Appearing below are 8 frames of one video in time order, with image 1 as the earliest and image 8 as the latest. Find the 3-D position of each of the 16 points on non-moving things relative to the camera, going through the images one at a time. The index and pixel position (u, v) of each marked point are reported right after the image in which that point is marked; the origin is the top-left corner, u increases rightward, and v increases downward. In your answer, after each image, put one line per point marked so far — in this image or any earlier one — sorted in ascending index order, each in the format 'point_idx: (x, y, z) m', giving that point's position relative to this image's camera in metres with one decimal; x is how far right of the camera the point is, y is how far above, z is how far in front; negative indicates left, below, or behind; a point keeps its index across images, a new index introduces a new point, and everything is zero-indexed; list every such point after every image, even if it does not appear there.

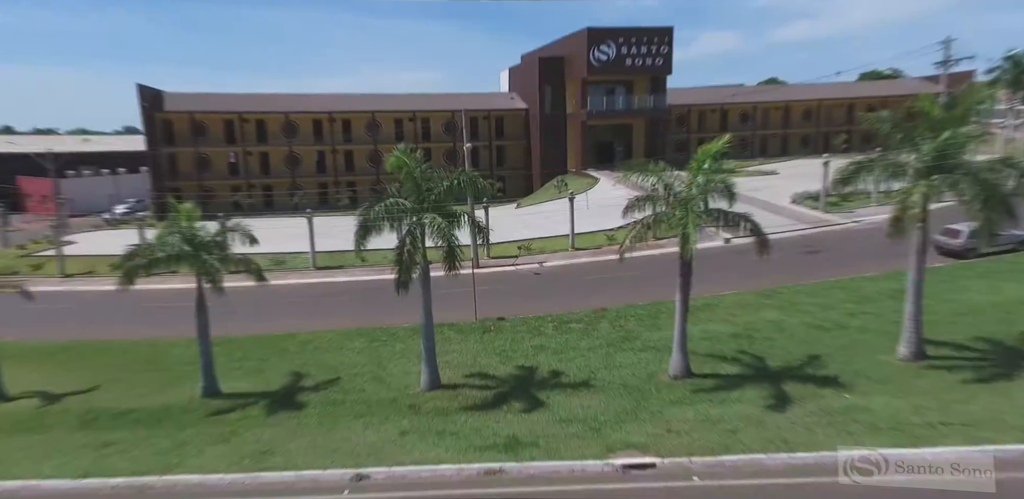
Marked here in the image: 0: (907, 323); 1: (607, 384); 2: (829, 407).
0: (+10.3, -1.9, +16.5) m
1: (+2.6, -3.7, +17.2) m
2: (+7.4, -3.5, +14.9) m
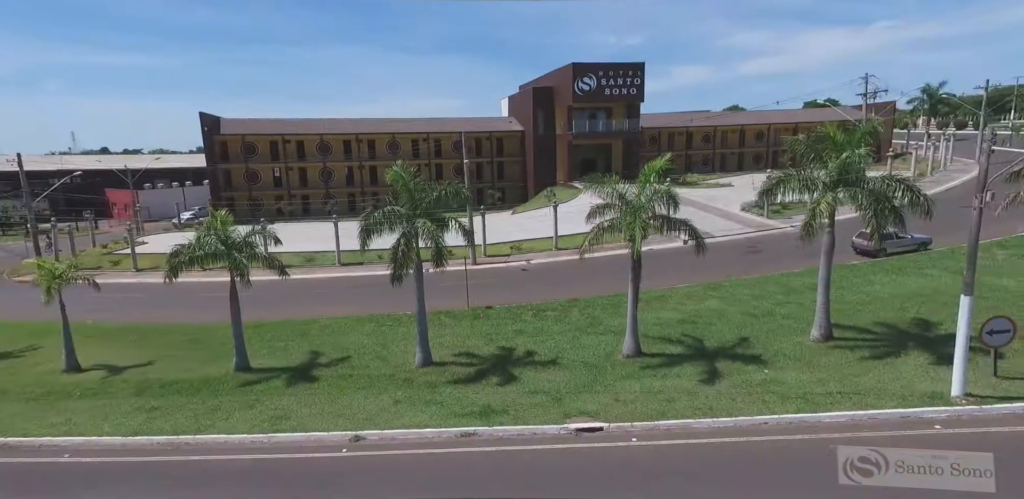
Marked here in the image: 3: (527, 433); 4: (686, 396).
0: (+9.7, -1.9, +19.6) m
1: (+1.9, -3.6, +20.4) m
2: (+6.7, -3.5, +18.0) m
3: (+0.3, -4.4, +15.4) m
4: (+4.5, -3.9, +16.6) m
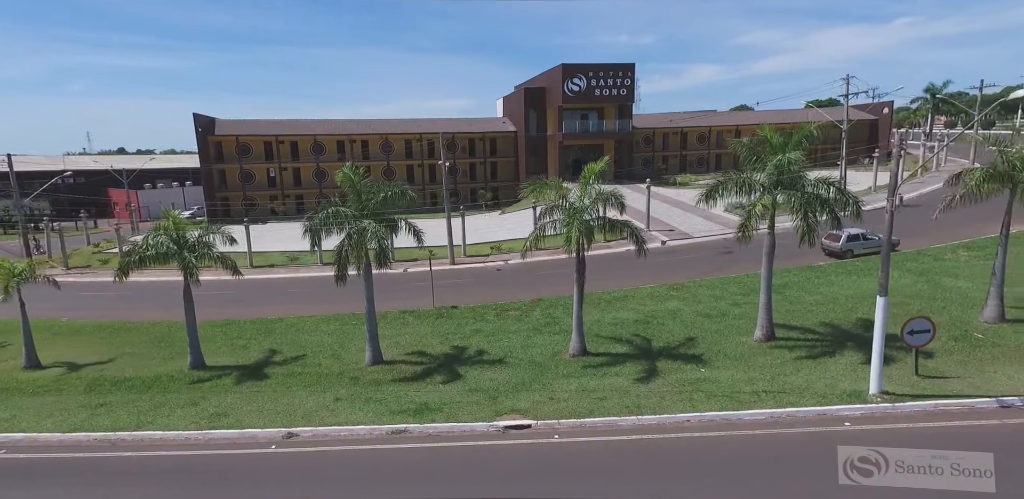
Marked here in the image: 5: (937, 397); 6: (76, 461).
0: (+8.0, -2.0, +19.9) m
1: (+0.2, -3.7, +20.8) m
2: (+4.9, -3.6, +18.4) m
3: (-1.4, -4.5, +15.8) m
4: (+2.8, -3.9, +17.0) m
5: (+9.9, -3.5, +15.0) m
6: (-10.0, -4.8, +14.5) m
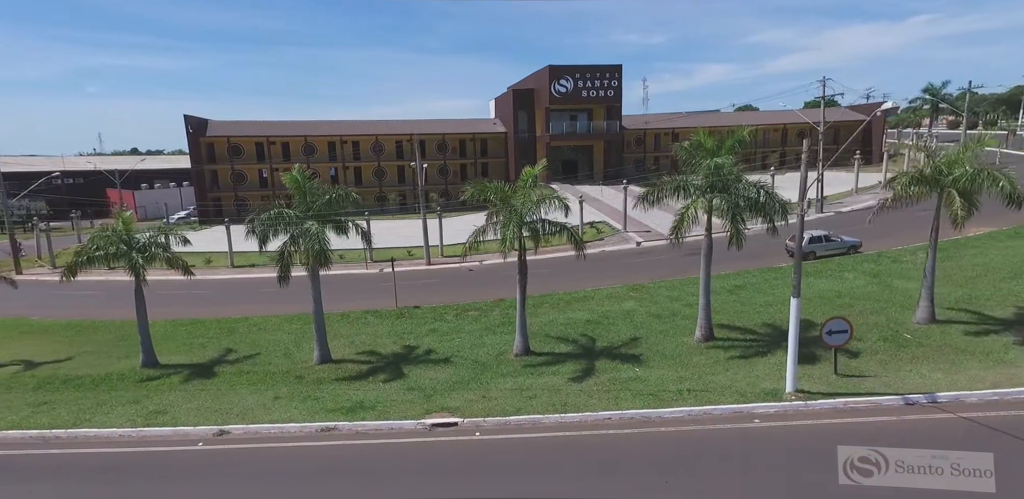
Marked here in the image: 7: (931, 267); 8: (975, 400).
0: (+6.1, -2.0, +20.3) m
1: (-1.7, -3.7, +21.1) m
2: (+3.1, -3.6, +18.7) m
3: (-3.3, -4.5, +16.2) m
4: (+0.9, -4.0, +17.3) m
5: (+8.0, -3.5, +15.4) m
6: (-11.8, -4.9, +14.9) m
7: (+12.8, -0.6, +19.5) m
8: (+10.6, -3.4, +14.7) m
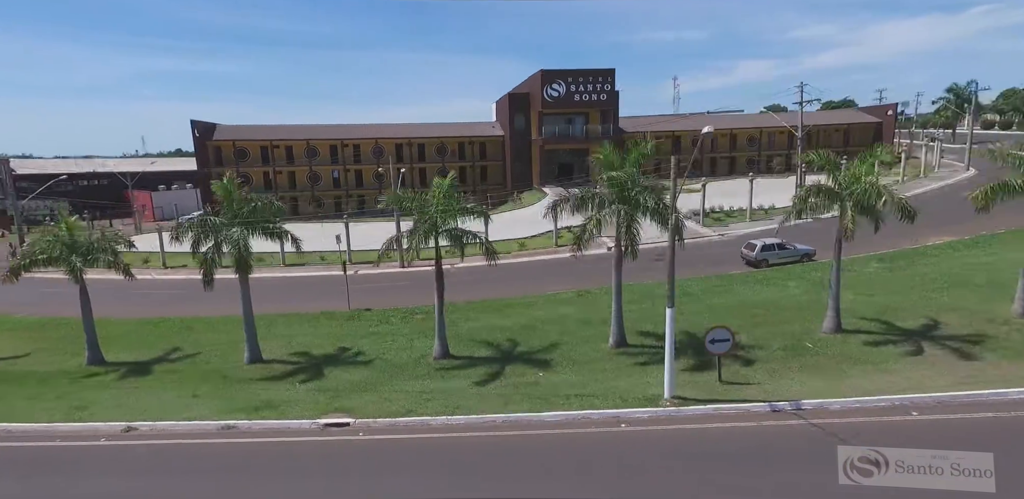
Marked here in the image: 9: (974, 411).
0: (+3.4, -2.3, +20.7) m
1: (-4.4, -3.9, +21.9) m
2: (+0.3, -3.9, +19.3) m
3: (-6.2, -4.7, +16.9) m
4: (-2.0, -4.2, +18.0) m
5: (+5.1, -3.8, +15.8) m
6: (-14.8, -5.0, +16.0) m
7: (+10.0, -0.9, +19.7) m
8: (+7.7, -3.7, +15.0) m
9: (+10.4, -3.6, +14.3) m
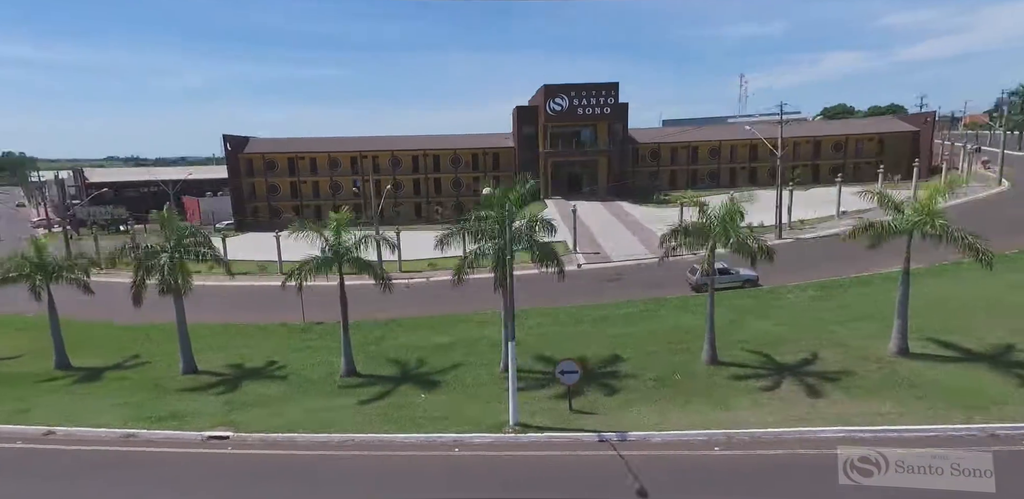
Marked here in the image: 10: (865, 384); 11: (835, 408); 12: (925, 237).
0: (-0.2, -3.3, +21.8) m
1: (-7.9, -4.8, +23.6) m
2: (-3.4, -4.8, +20.6) m
3: (-10.1, -5.5, +18.8) m
4: (-5.7, -5.1, +19.5) m
5: (+1.1, -4.8, +16.8) m
6: (-18.7, -5.6, +18.5) m
7: (+6.4, -2.0, +20.3) m
8: (+3.6, -4.7, +15.8) m
9: (+6.3, -4.7, +15.0) m
10: (+10.0, -3.8, +18.0) m
11: (+8.5, -4.2, +16.8) m
12: (+11.8, +0.4, +18.3) m
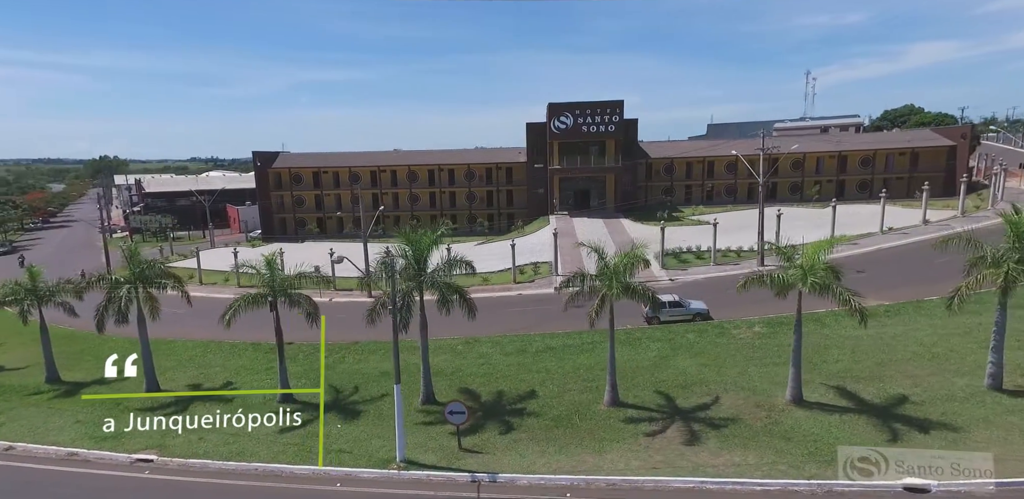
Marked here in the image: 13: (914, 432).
0: (-3.1, -4.7, +23.0) m
1: (-10.7, -6.1, +25.3) m
2: (-6.4, -6.1, +22.1) m
3: (-13.2, -6.7, +20.7) m
4: (-8.8, -6.4, +21.1) m
5: (-2.1, -6.2, +17.9) m
6: (-21.8, -6.7, +21.0) m
7: (+3.4, -3.4, +21.1) m
8: (+0.3, -6.2, +16.7) m
9: (+2.9, -6.1, +15.7) m
10: (+6.8, -5.3, +18.5) m
11: (+5.2, -5.7, +17.4) m
12: (+8.7, -1.2, +18.6) m
13: (+11.0, -5.0, +17.5) m
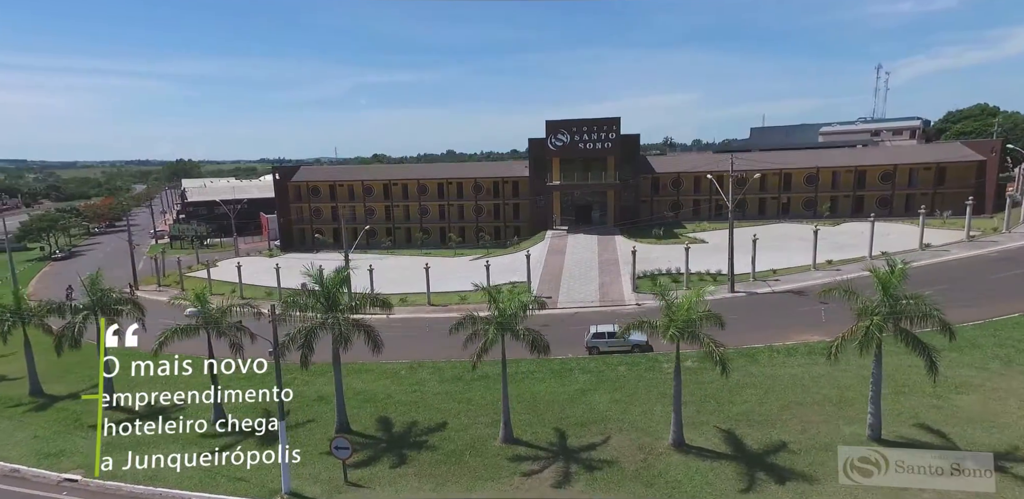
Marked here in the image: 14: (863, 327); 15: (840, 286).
0: (-6.5, -6.0, +24.2) m
1: (-13.9, -7.4, +26.9) m
2: (-9.9, -7.4, +23.4) m
3: (-16.7, -8.0, +22.5) m
4: (-12.3, -7.7, +22.6) m
5: (-5.9, -7.5, +19.0) m
6: (-25.3, -7.9, +23.3) m
7: (-0.1, -4.9, +21.8) m
8: (-3.5, -7.5, +17.7) m
9: (-1.0, -7.5, +16.5) m
10: (+3.1, -6.8, +19.0) m
11: (+1.4, -7.1, +18.0) m
12: (+5.0, -2.7, +19.0) m
13: (+7.3, -6.5, +17.8) m
14: (+10.1, -2.2, +18.2) m
15: (+10.2, -1.1, +19.7) m
